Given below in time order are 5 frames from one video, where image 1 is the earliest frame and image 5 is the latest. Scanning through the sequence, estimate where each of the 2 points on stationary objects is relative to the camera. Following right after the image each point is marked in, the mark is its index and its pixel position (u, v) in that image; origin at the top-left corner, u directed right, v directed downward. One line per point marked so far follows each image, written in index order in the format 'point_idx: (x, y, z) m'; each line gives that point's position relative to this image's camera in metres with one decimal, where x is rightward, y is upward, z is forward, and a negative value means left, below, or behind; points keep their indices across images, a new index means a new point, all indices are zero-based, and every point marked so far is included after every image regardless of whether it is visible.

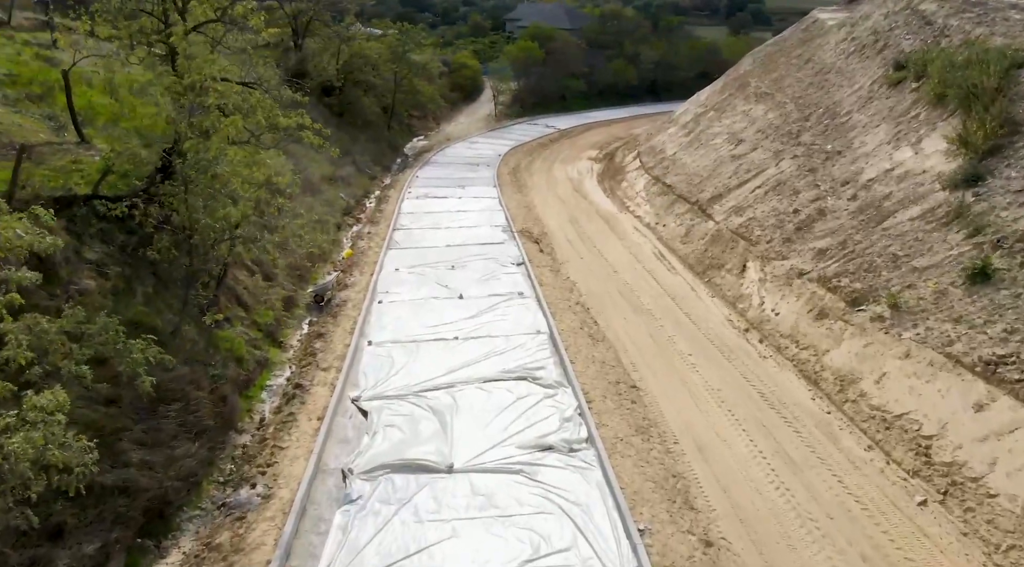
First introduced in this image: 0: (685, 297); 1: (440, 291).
0: (+3.3, -0.3, +15.7) m
1: (-1.4, -0.2, +15.8) m
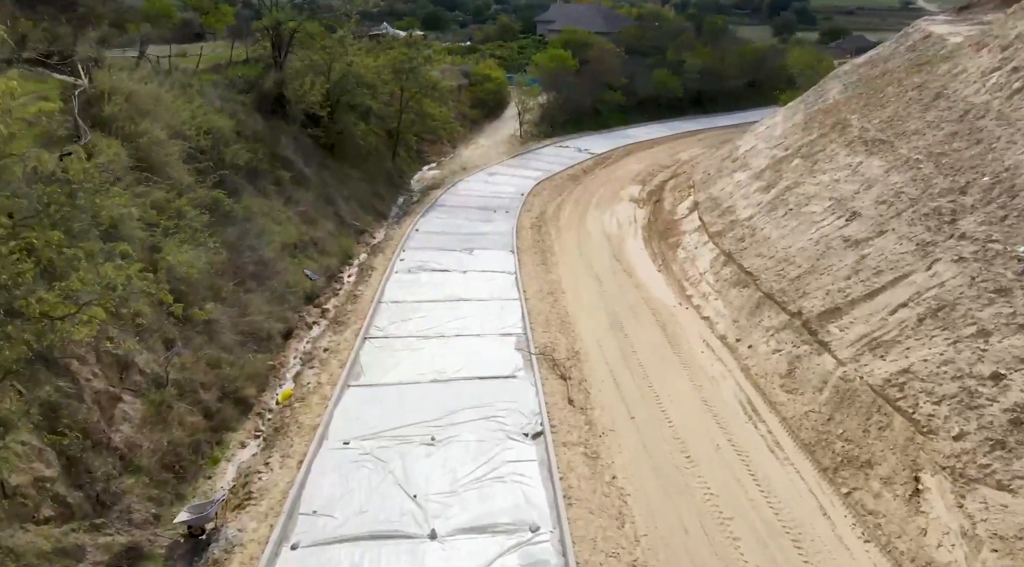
0: (+3.4, -2.8, +9.2) m
1: (-1.3, -2.7, +9.5) m
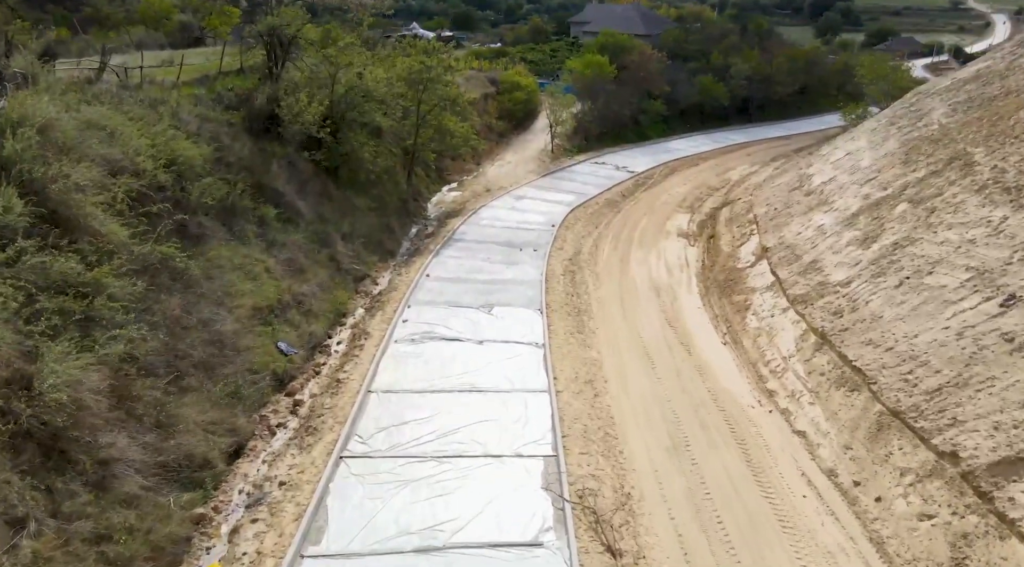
0: (+3.5, -4.4, +4.8) m
1: (-1.2, -4.2, +5.3) m
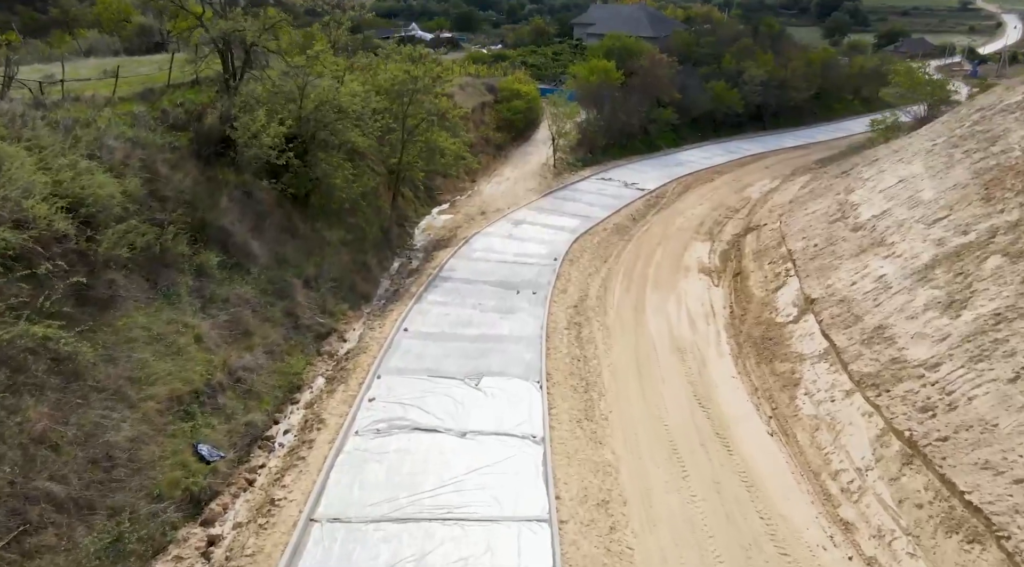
0: (+3.3, -5.6, +1.2) m
1: (-1.4, -5.4, +1.7) m
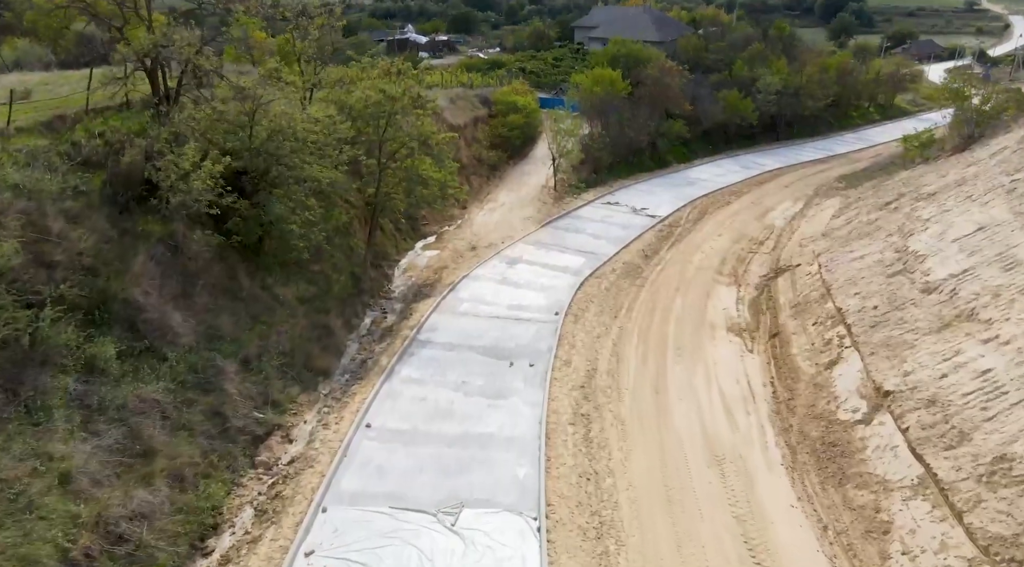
0: (+3.1, -7.0, -2.6) m
1: (-1.5, -6.9, -2.2) m
